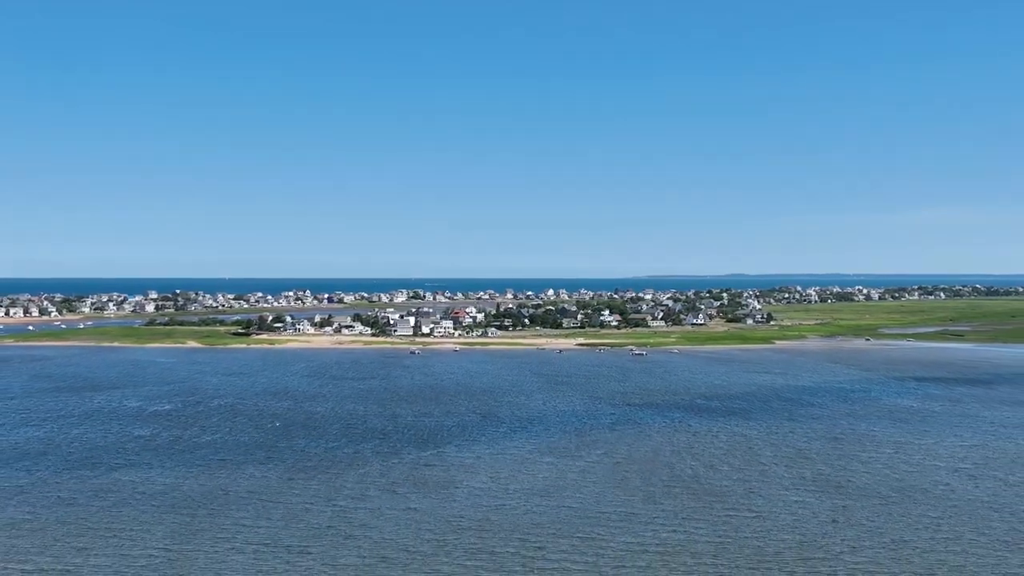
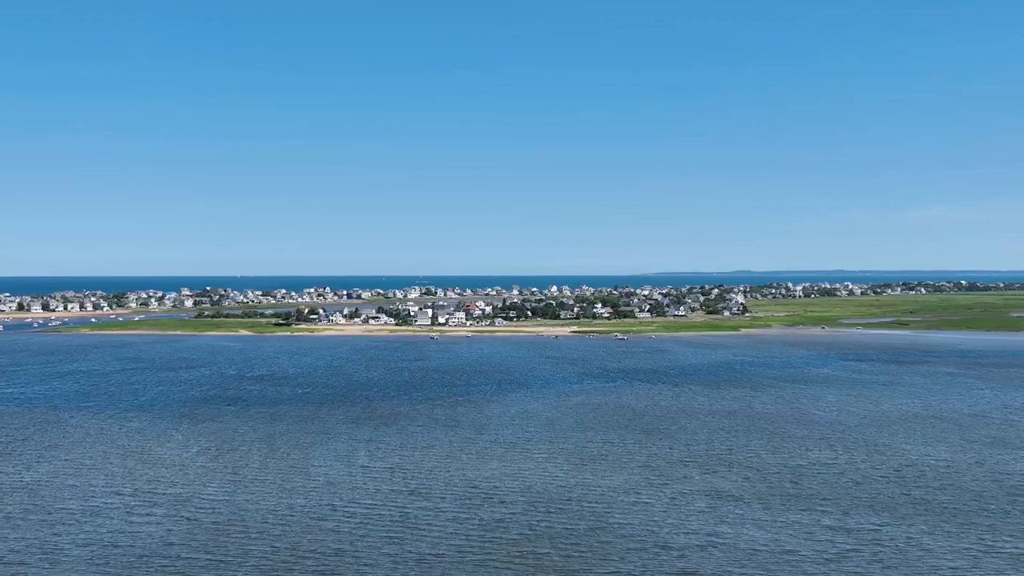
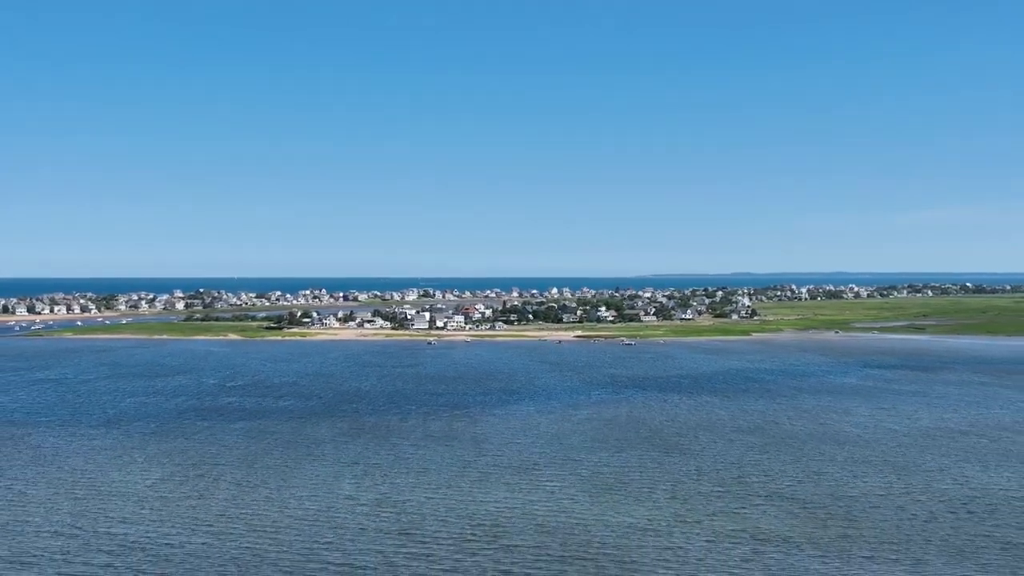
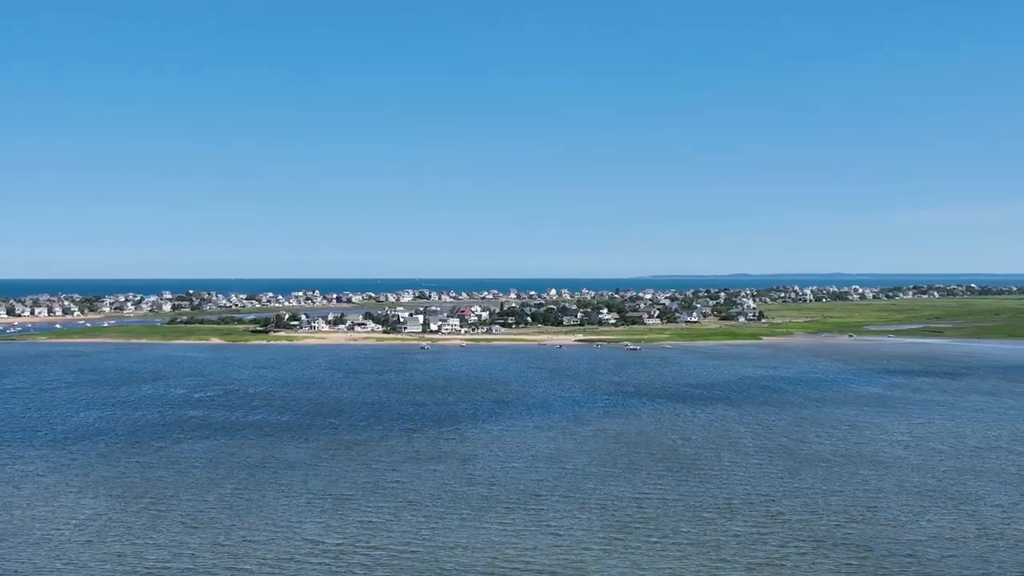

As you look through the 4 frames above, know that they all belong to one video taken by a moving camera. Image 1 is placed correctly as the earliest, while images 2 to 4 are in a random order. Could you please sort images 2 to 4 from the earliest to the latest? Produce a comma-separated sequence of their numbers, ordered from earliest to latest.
4, 3, 2
